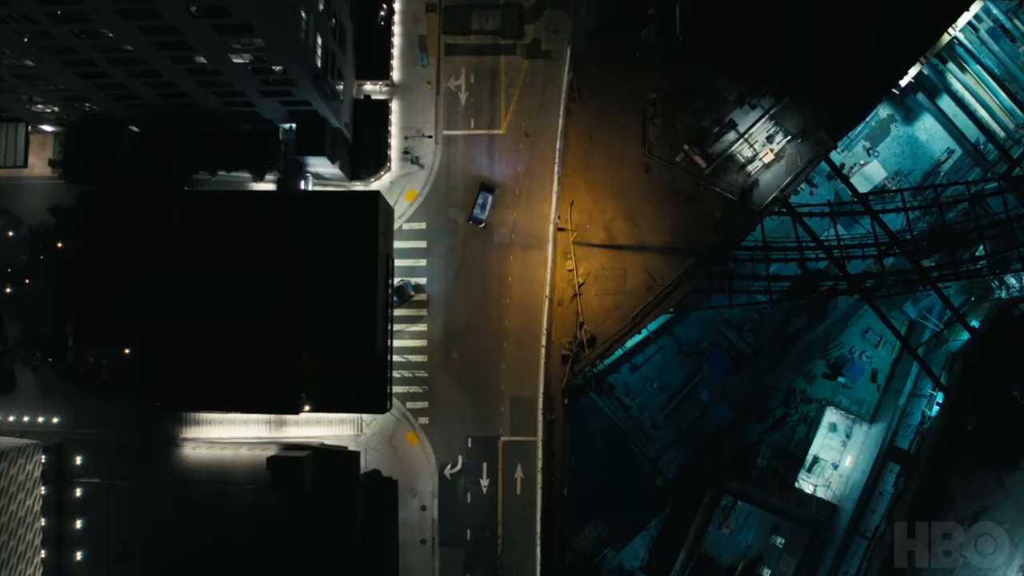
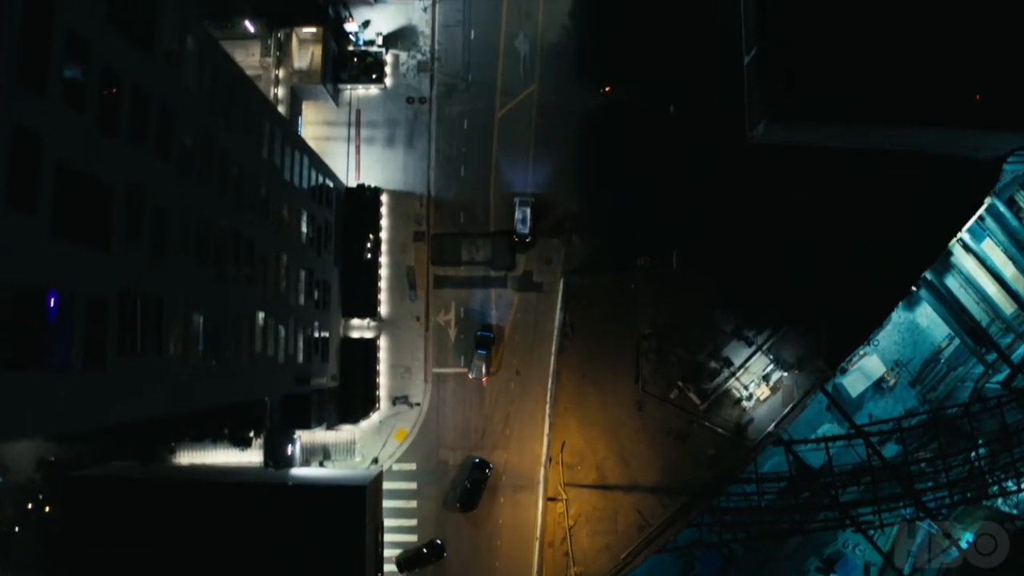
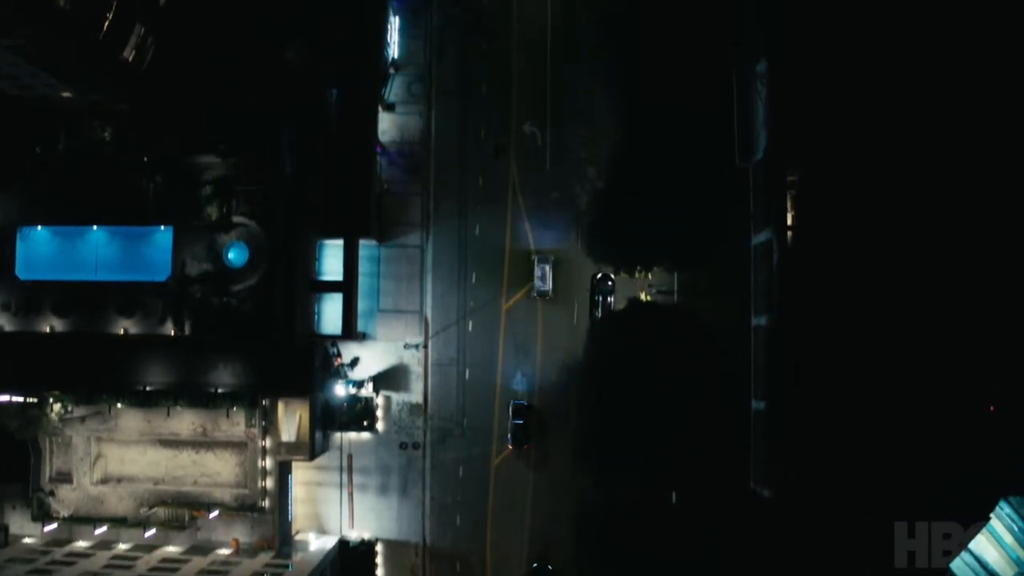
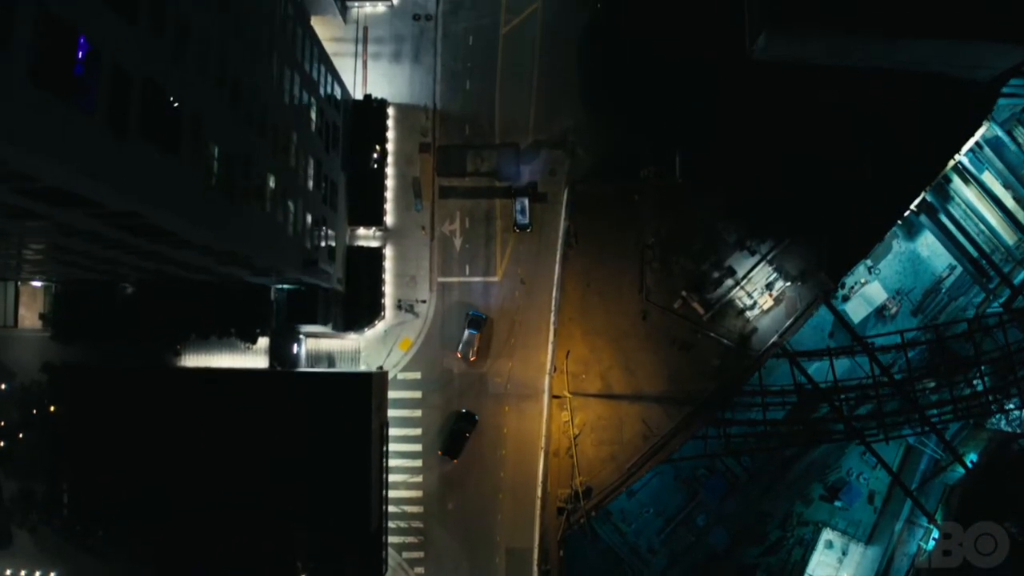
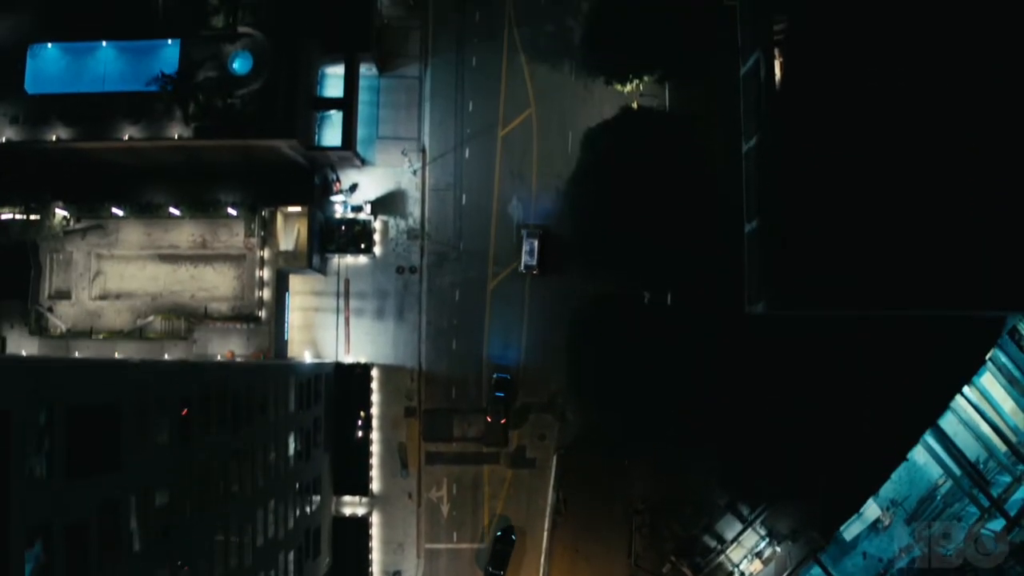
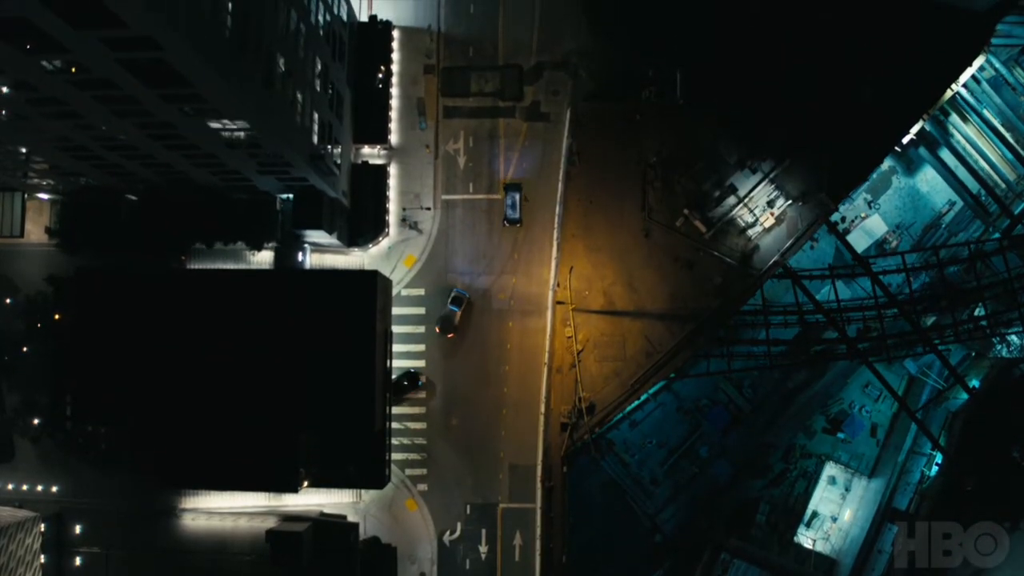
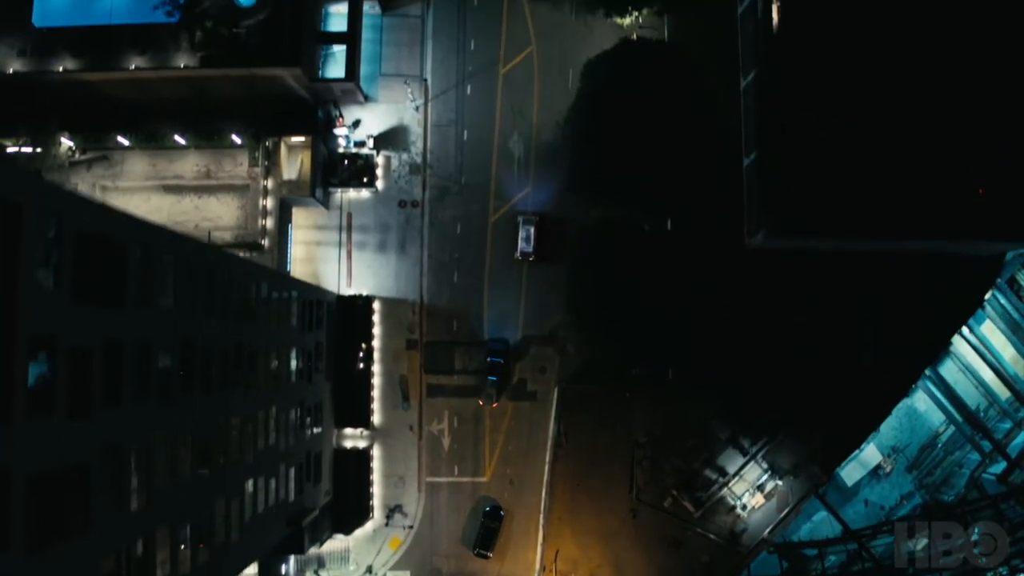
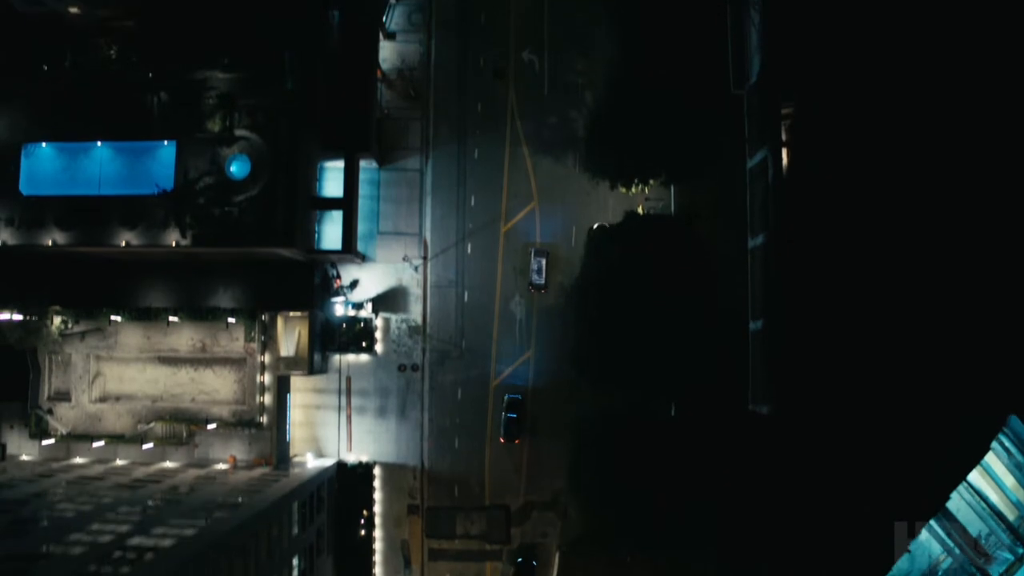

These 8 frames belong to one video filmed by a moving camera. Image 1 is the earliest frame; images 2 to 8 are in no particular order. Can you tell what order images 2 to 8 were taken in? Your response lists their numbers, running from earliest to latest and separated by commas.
6, 4, 2, 7, 5, 8, 3
